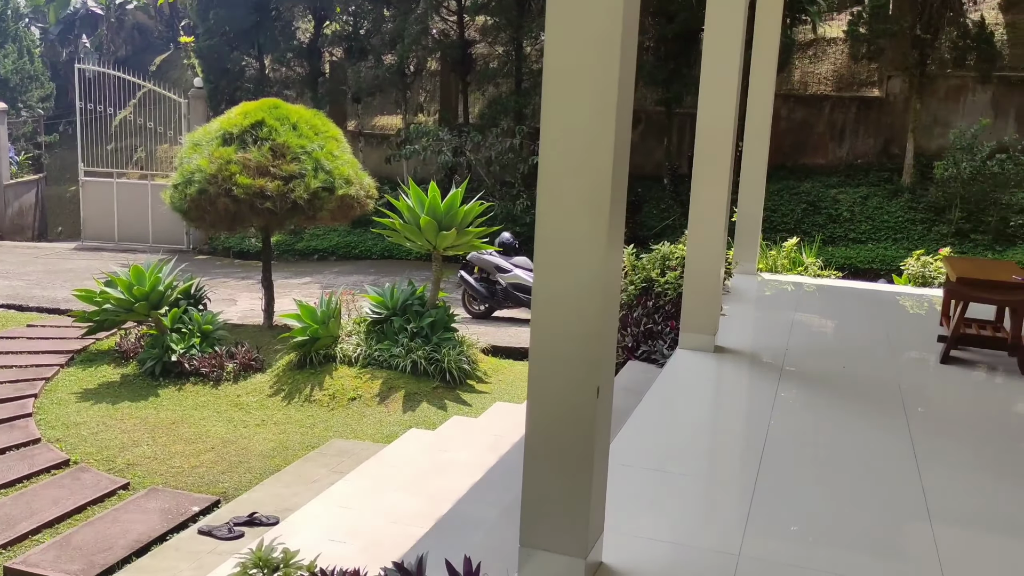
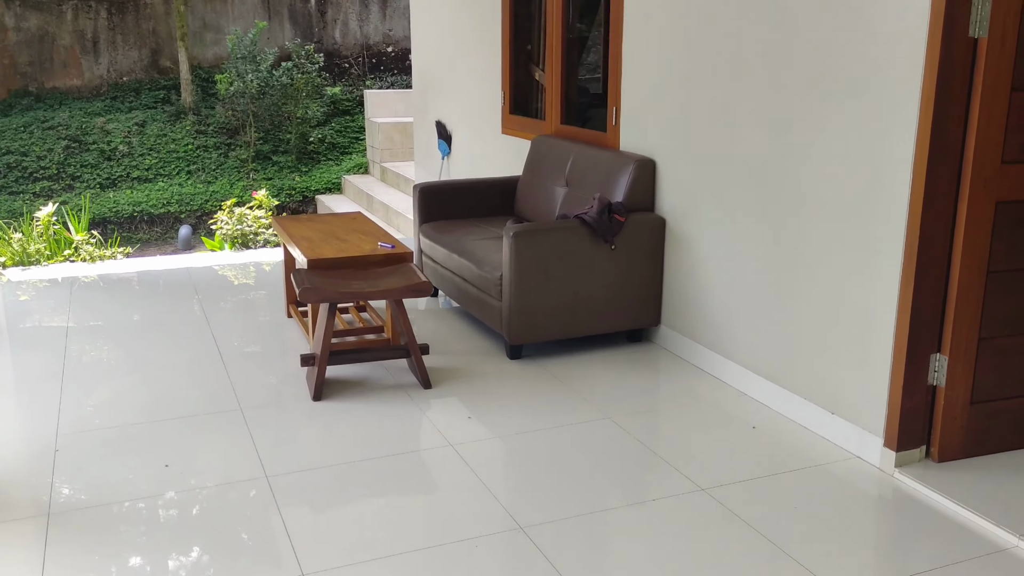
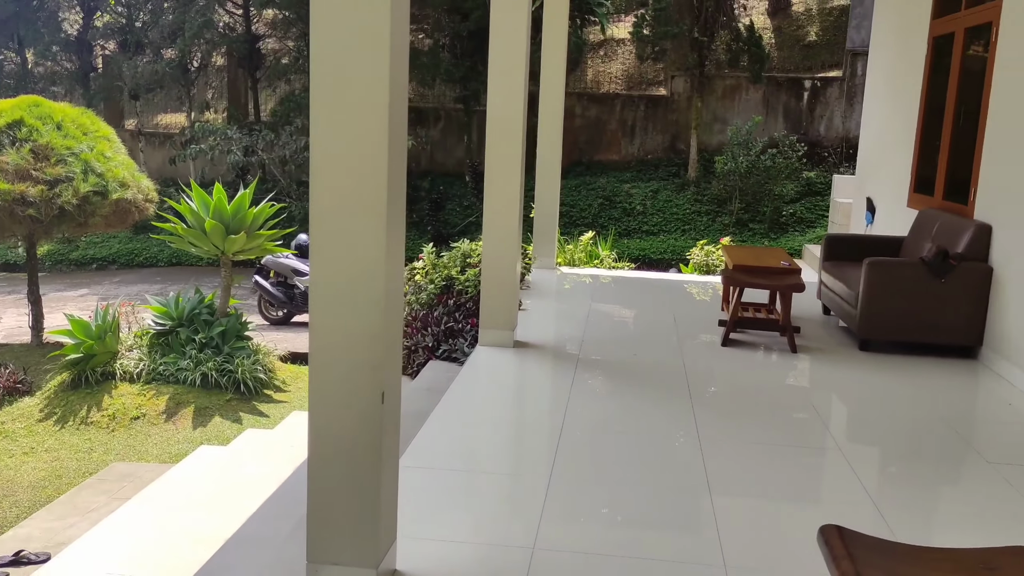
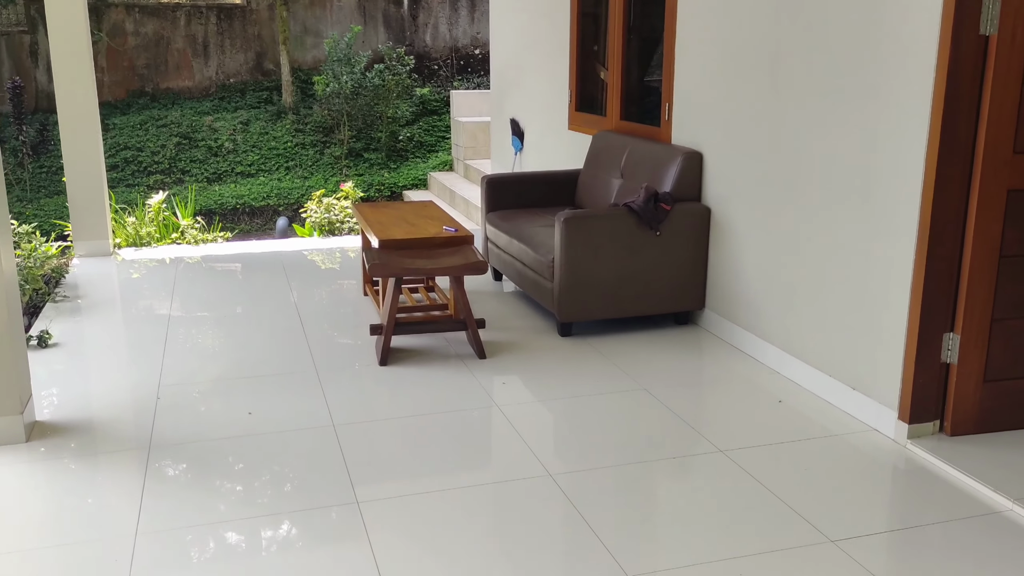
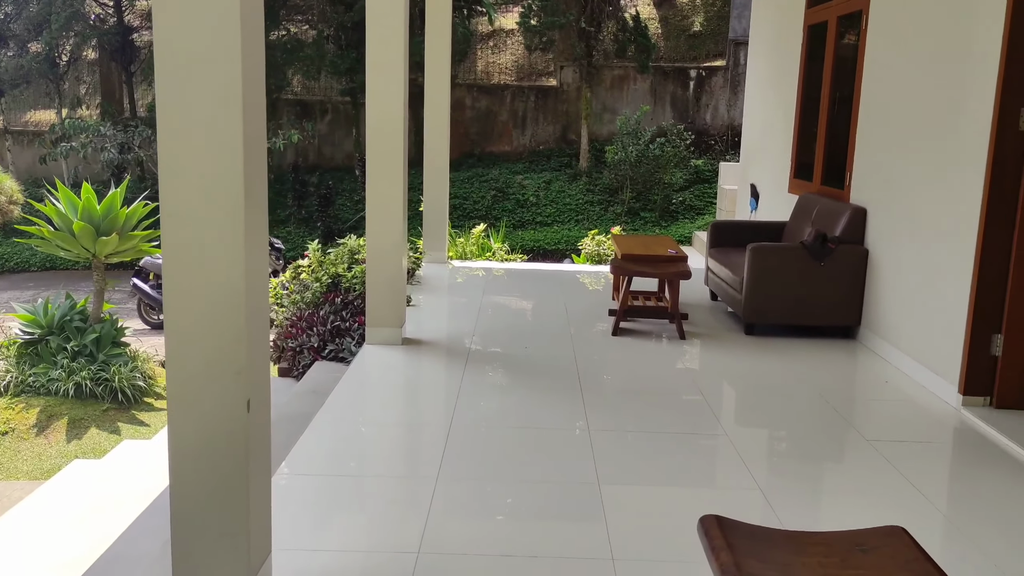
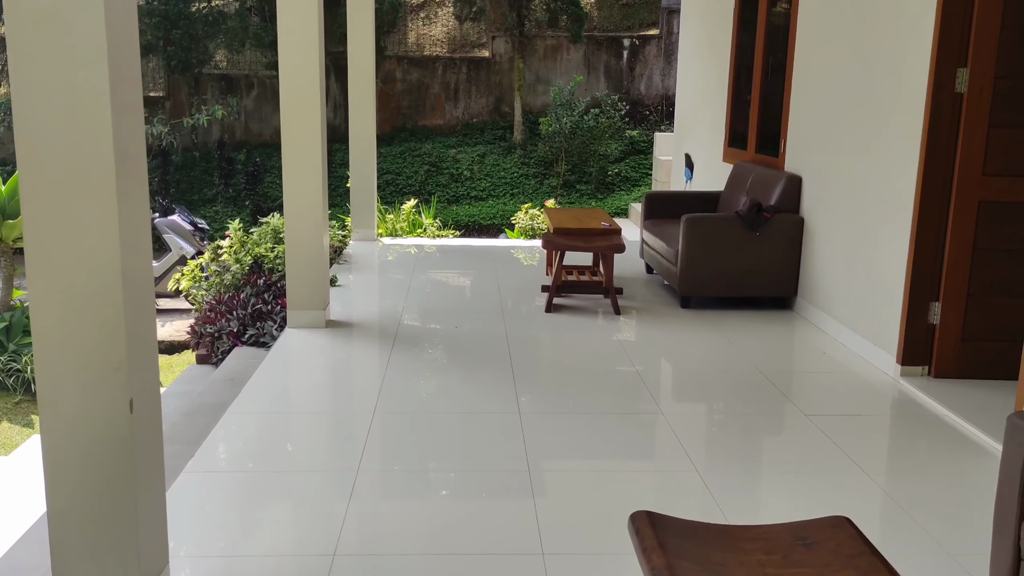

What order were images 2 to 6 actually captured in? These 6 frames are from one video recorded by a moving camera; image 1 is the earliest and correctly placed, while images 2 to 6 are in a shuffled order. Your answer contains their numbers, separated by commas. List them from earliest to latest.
3, 5, 6, 4, 2
